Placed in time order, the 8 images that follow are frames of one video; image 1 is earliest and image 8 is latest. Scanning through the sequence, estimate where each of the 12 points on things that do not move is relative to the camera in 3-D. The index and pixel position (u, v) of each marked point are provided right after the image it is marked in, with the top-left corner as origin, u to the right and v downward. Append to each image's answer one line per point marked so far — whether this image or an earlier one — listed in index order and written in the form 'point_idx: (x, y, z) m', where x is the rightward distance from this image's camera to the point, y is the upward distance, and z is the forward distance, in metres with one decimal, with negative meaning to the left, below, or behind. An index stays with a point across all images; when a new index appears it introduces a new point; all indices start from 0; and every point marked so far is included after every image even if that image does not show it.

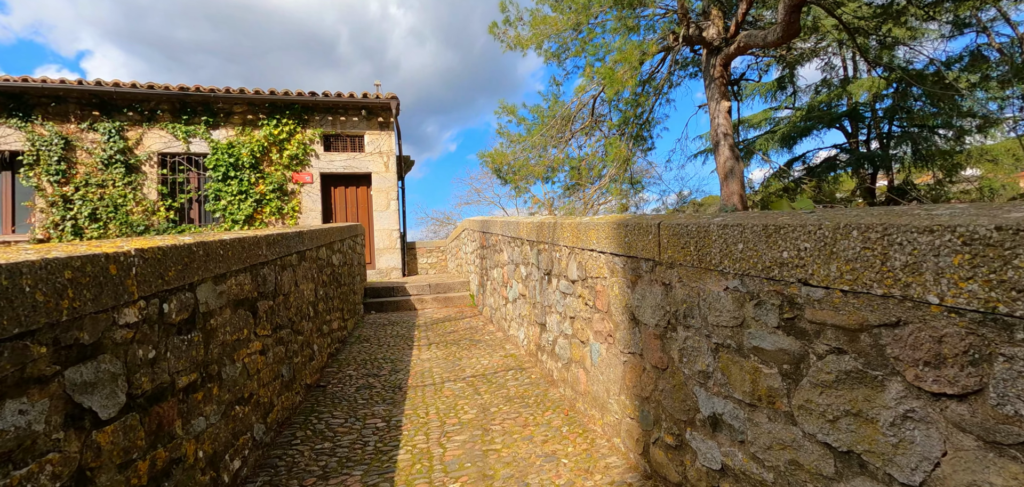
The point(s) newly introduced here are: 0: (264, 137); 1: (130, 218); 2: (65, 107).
0: (-3.9, +1.7, +7.4) m
1: (-5.3, +0.4, +6.7) m
2: (-6.1, +1.9, +6.6) m
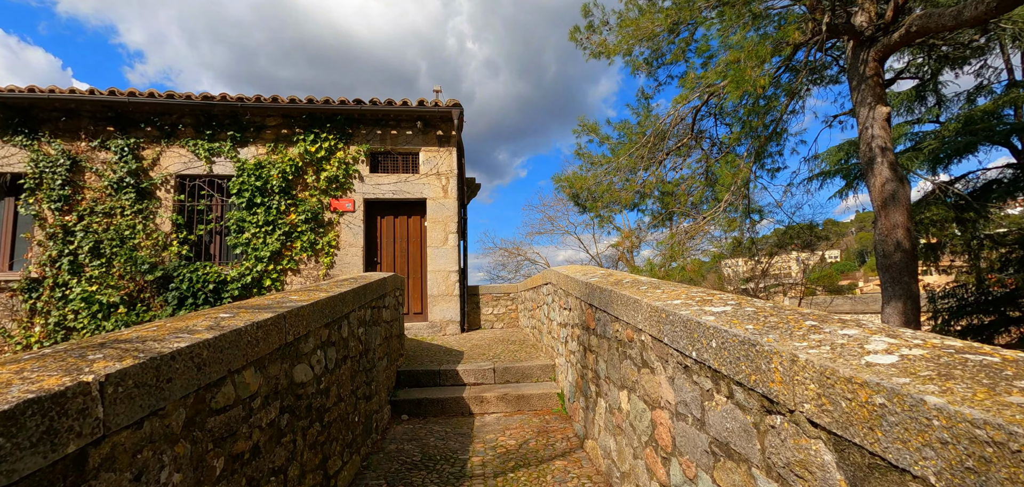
0: (-2.7, +1.1, +5.9) m
1: (-4.2, -0.1, +5.2) m
2: (-5.0, +1.4, +5.3) m
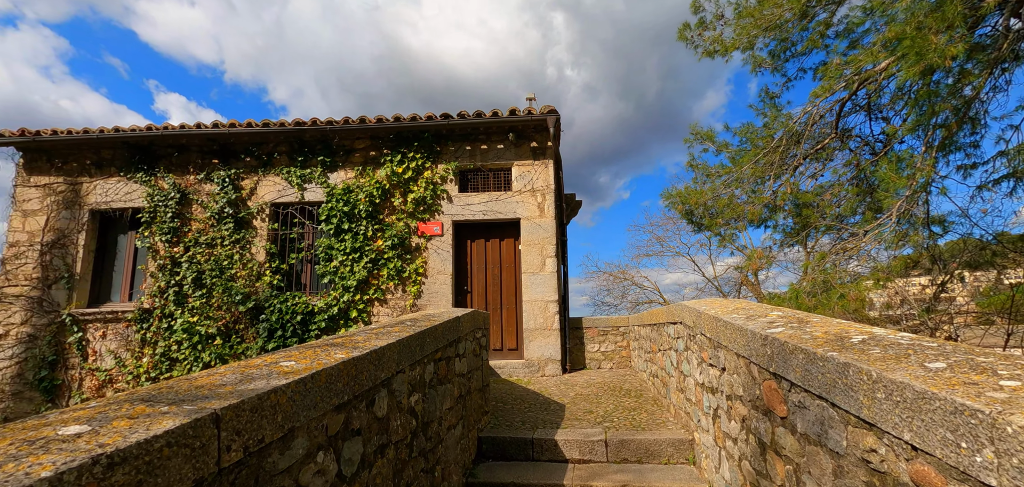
0: (-1.5, +0.8, +5.4) m
1: (-3.1, -0.5, +5.1) m
2: (-3.8, +1.0, +5.4) m
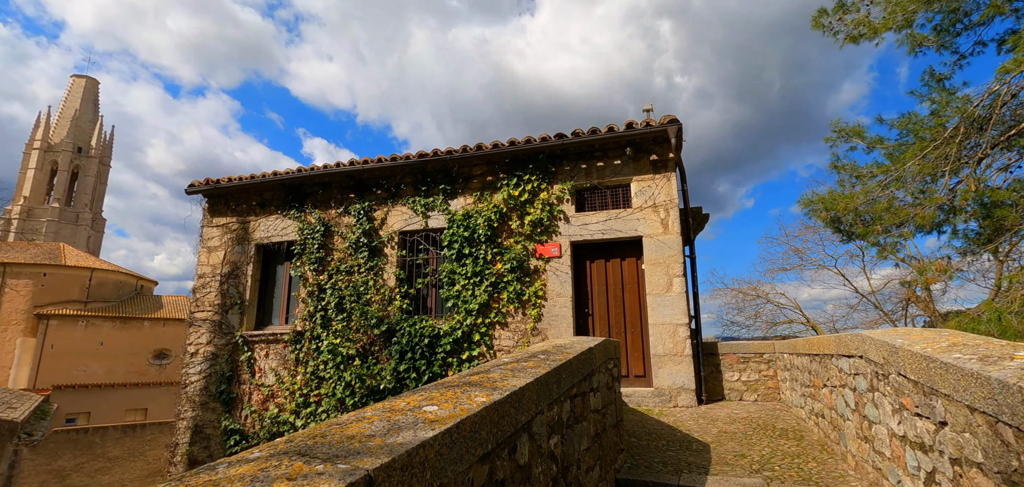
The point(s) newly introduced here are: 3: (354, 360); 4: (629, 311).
0: (-0.1, +0.5, +5.5) m
1: (-1.7, -0.8, +5.4) m
2: (-2.4, +0.7, +6.0) m
3: (-1.8, -1.3, +5.2) m
4: (+1.4, -0.8, +5.4) m
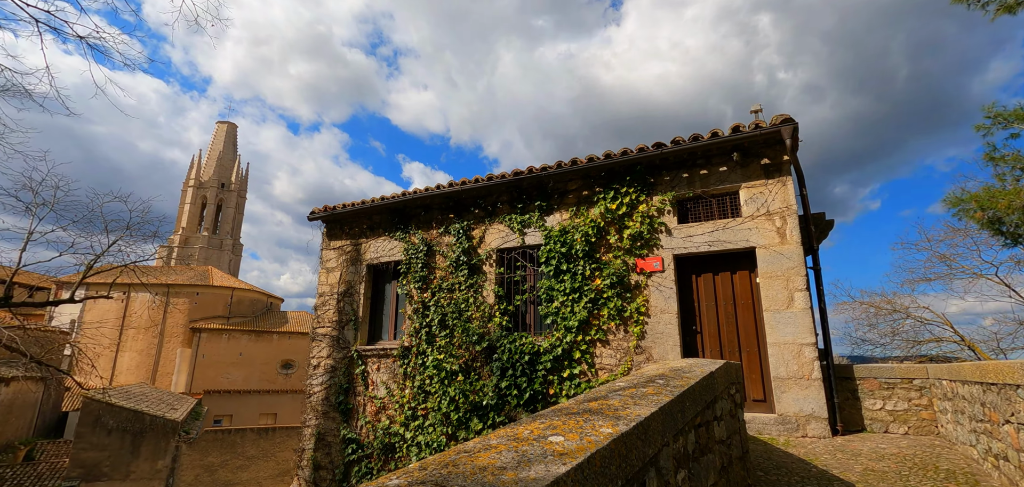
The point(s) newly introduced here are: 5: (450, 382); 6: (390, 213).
0: (+1.0, +0.3, +5.3) m
1: (-0.5, -1.0, +5.6) m
2: (-1.1, +0.4, +6.3) m
3: (-0.6, -1.6, +5.3) m
4: (+2.5, -0.9, +5.0) m
5: (-0.7, -1.7, +5.4) m
6: (-1.7, +0.4, +6.5) m
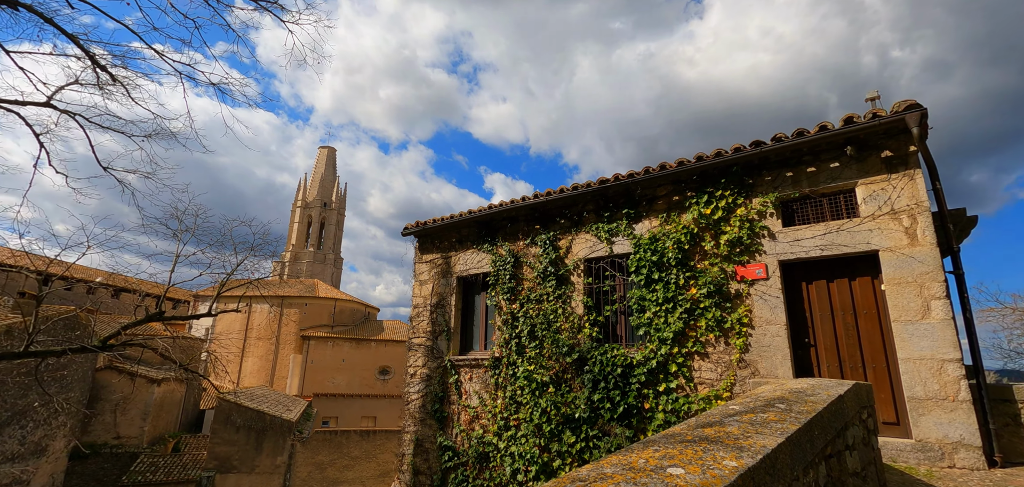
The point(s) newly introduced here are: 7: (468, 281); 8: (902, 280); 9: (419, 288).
0: (+2.0, +0.3, +5.1) m
1: (+0.6, -1.1, +5.5) m
2: (+0.1, +0.3, +6.4) m
3: (+0.4, -1.7, +5.3) m
4: (+3.5, -1.0, +4.4) m
5: (+0.3, -1.8, +5.4) m
6: (-0.5, +0.3, +6.6) m
7: (-0.7, -0.6, +6.8) m
8: (+3.6, -0.3, +4.2) m
9: (-1.5, -0.7, +7.0) m
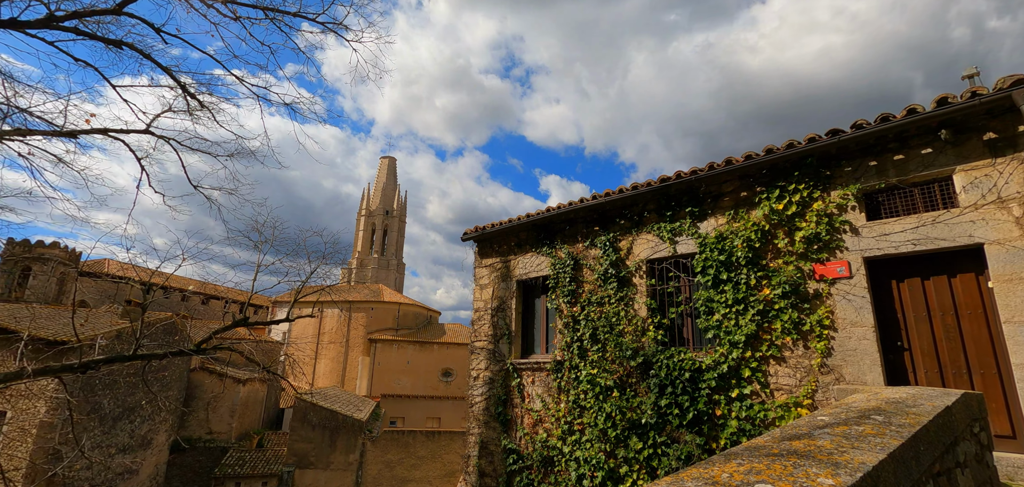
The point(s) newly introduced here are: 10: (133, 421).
0: (+2.6, +0.3, +4.8) m
1: (+1.3, -1.1, +5.4) m
2: (+0.9, +0.2, +6.3) m
3: (+1.1, -1.7, +5.2) m
4: (+4.1, -0.9, +4.0) m
5: (+1.1, -1.8, +5.3) m
6: (+0.3, +0.2, +6.6) m
7: (+0.2, -0.6, +6.8) m
8: (+4.2, -0.3, +3.8) m
9: (-0.5, -0.8, +7.1) m
10: (-8.7, -4.1, +10.4) m
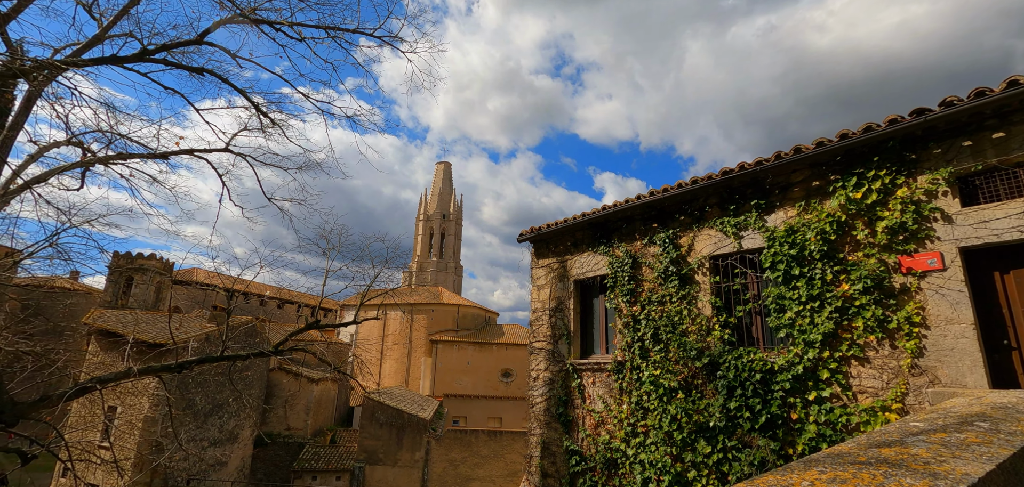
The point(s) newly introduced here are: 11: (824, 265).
0: (+3.2, +0.4, +4.5) m
1: (+2.0, -1.1, +5.3) m
2: (+1.6, +0.3, +6.2) m
3: (+1.8, -1.7, +5.0) m
4: (+4.6, -0.8, +3.5) m
5: (+1.8, -1.8, +5.2) m
6: (+1.1, +0.2, +6.6) m
7: (+1.1, -0.6, +6.8) m
8: (+4.6, -0.2, +3.3) m
9: (+0.3, -0.8, +7.2) m
10: (-7.3, -4.3, +11.3) m
11: (+3.1, -0.2, +4.5) m
